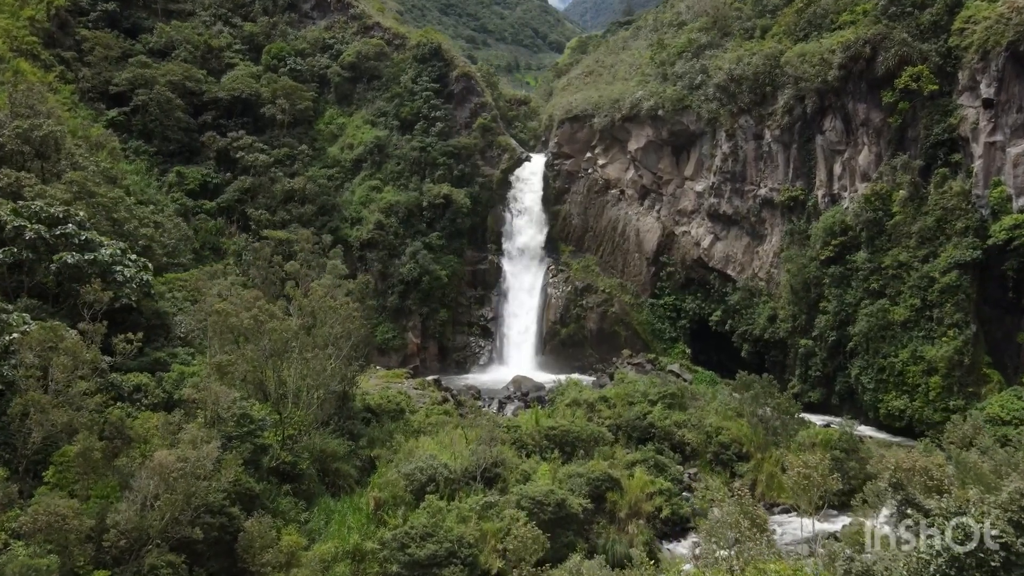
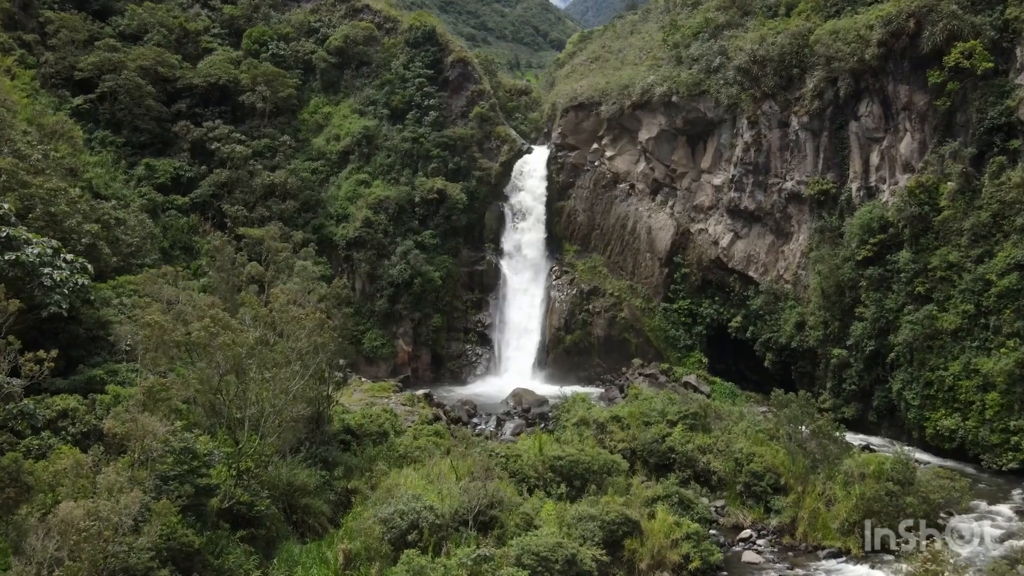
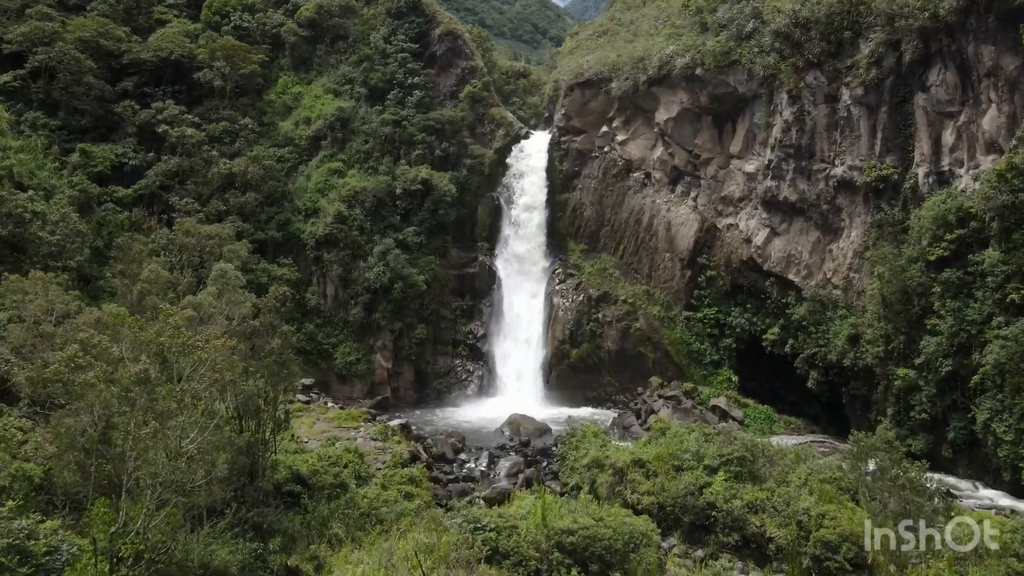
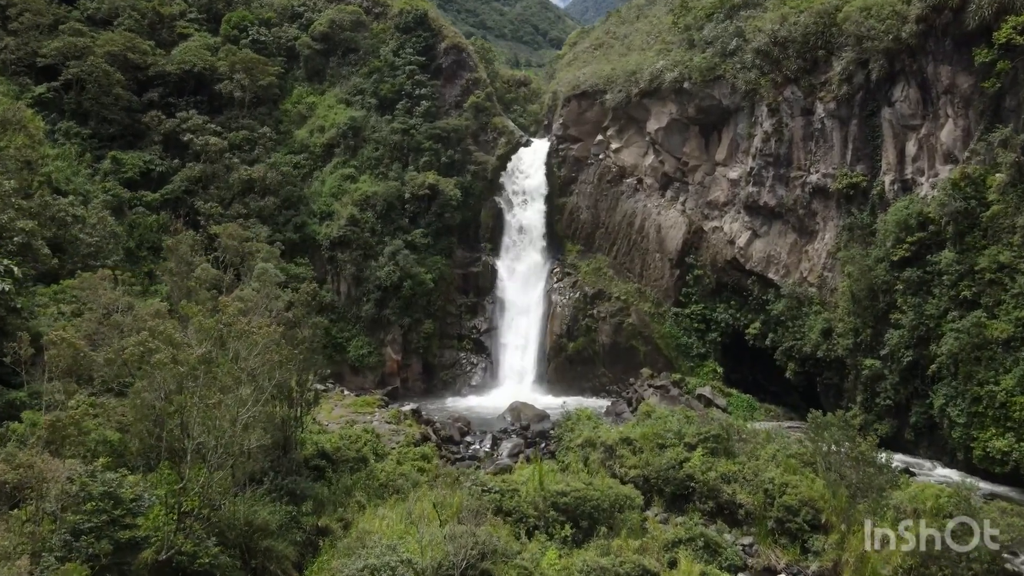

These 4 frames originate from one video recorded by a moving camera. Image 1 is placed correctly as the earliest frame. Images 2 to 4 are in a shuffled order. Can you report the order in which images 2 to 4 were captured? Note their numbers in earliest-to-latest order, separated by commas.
2, 4, 3
